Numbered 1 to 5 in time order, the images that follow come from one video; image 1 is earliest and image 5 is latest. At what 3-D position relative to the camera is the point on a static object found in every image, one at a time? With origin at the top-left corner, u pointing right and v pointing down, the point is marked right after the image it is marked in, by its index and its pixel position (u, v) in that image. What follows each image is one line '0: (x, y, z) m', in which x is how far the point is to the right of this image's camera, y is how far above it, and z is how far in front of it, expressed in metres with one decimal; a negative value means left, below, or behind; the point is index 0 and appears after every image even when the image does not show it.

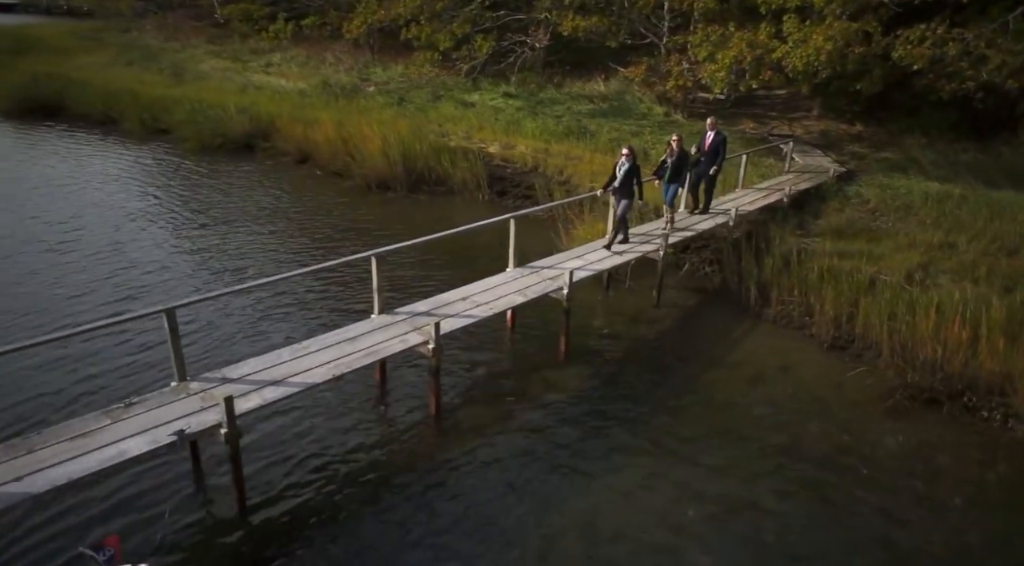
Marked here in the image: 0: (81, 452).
0: (-5.1, -2.0, +9.0) m
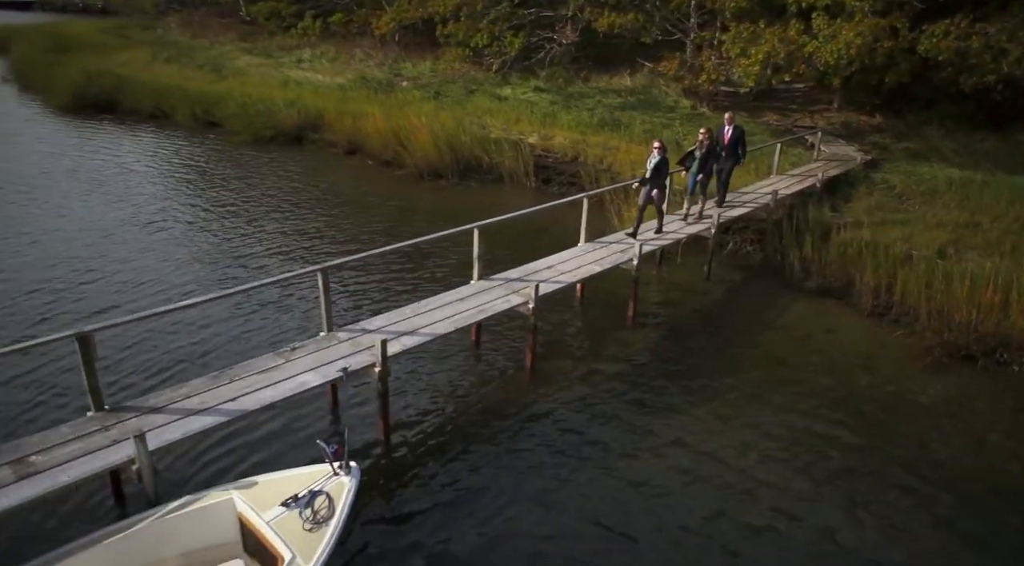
0: (-3.4, -1.4, +10.8) m
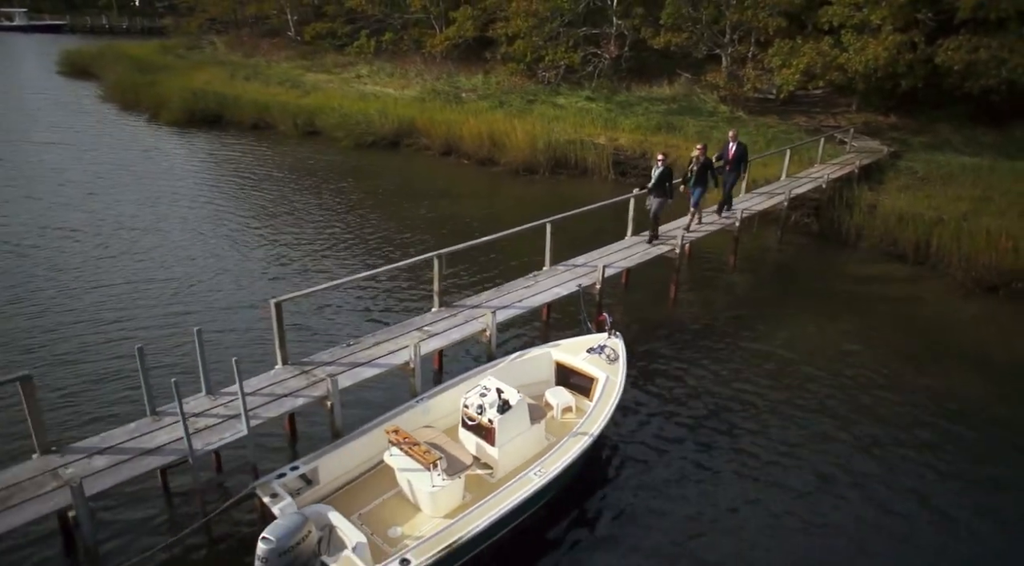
0: (+0.6, -0.2, +16.0) m
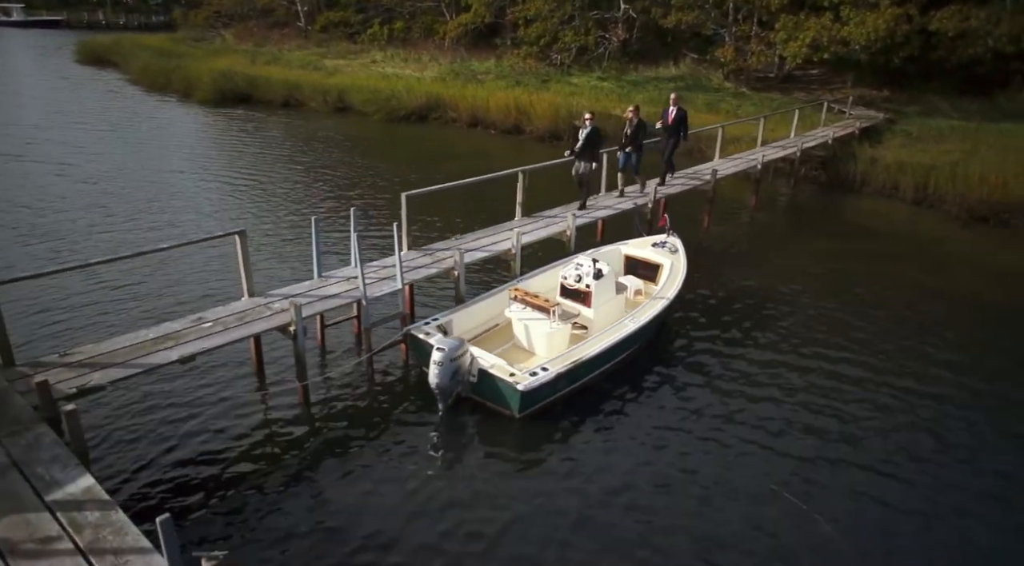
0: (+2.3, +1.9, +18.6) m
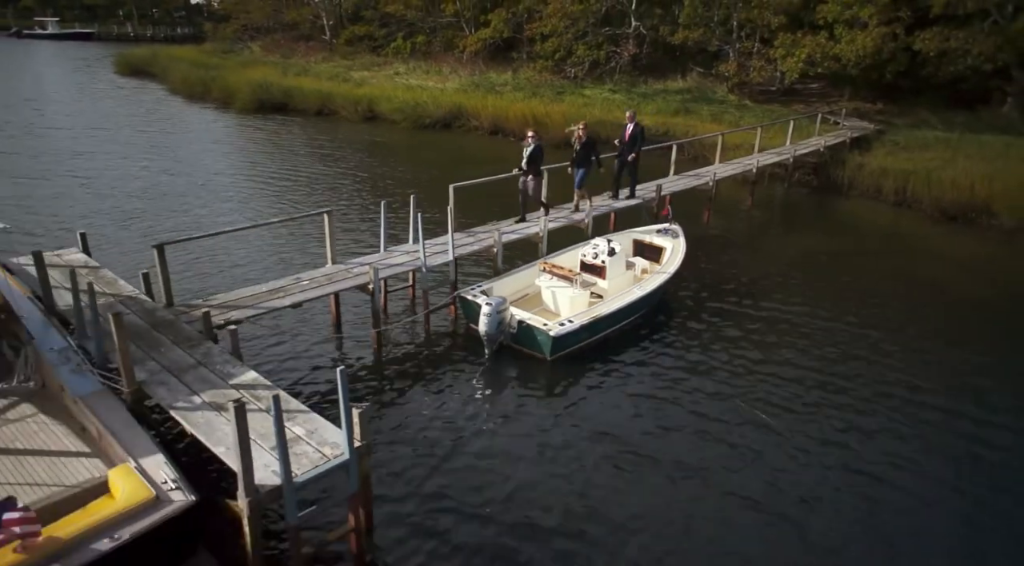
0: (+3.0, +2.4, +21.7) m
